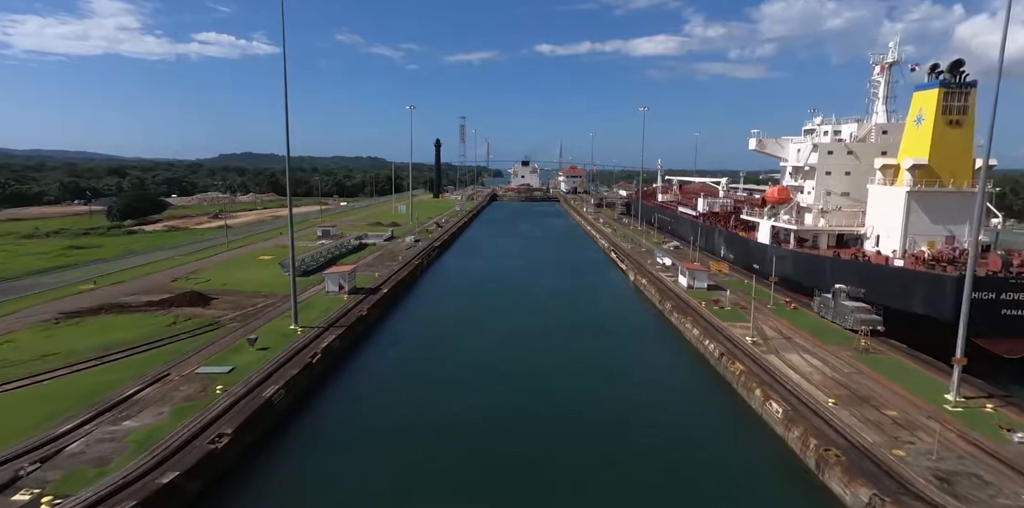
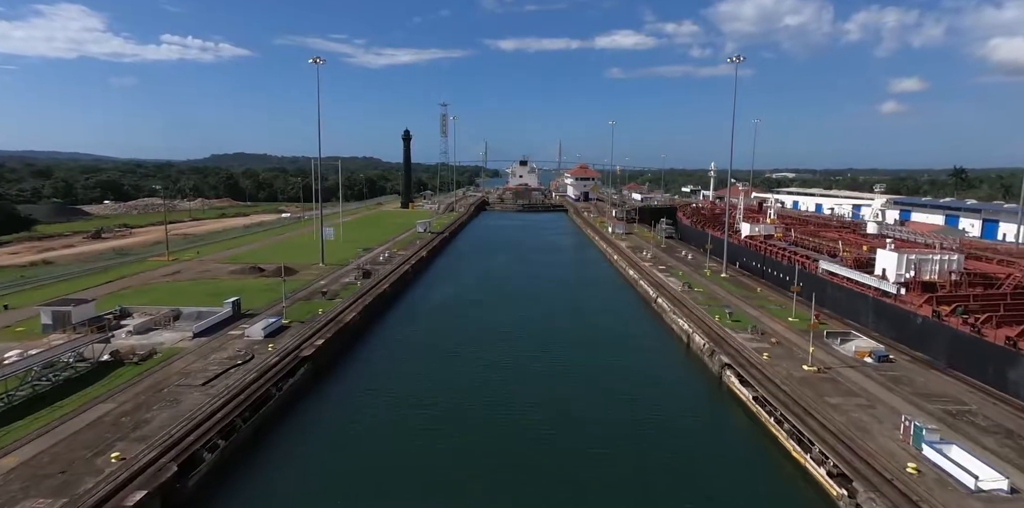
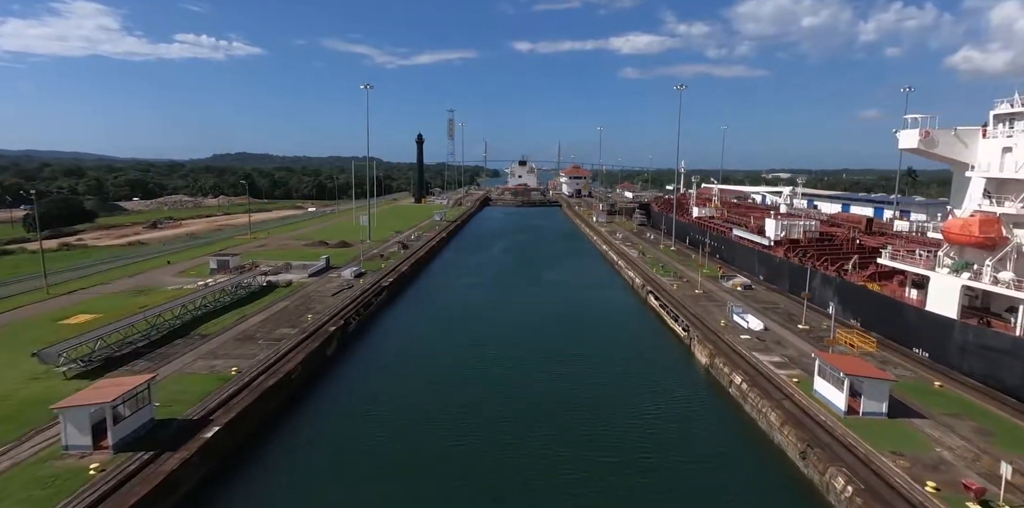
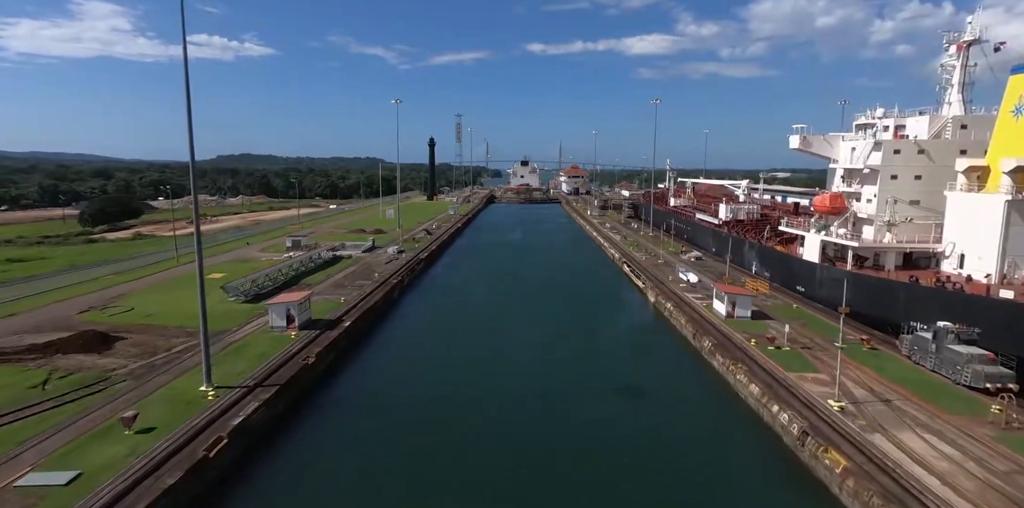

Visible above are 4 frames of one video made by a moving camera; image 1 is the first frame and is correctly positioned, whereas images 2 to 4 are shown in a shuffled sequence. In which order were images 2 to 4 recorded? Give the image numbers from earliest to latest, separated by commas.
4, 3, 2
